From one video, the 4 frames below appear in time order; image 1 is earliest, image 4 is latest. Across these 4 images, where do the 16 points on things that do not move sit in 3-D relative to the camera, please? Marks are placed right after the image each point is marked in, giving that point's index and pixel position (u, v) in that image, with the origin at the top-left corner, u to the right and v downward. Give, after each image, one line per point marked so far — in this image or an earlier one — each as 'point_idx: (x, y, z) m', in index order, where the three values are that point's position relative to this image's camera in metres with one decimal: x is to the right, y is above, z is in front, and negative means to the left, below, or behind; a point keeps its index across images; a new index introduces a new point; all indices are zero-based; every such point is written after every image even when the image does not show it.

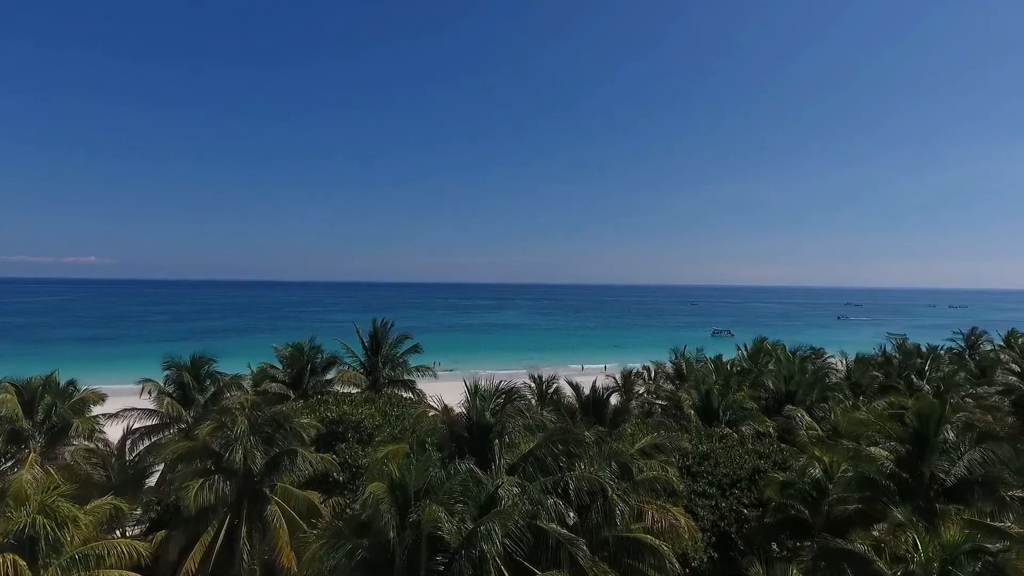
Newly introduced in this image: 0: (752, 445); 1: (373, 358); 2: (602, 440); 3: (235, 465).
0: (+7.1, -4.7, +13.6) m
1: (-5.3, -2.7, +17.5) m
2: (+1.8, -3.0, +9.1) m
3: (-5.6, -3.6, +9.2) m
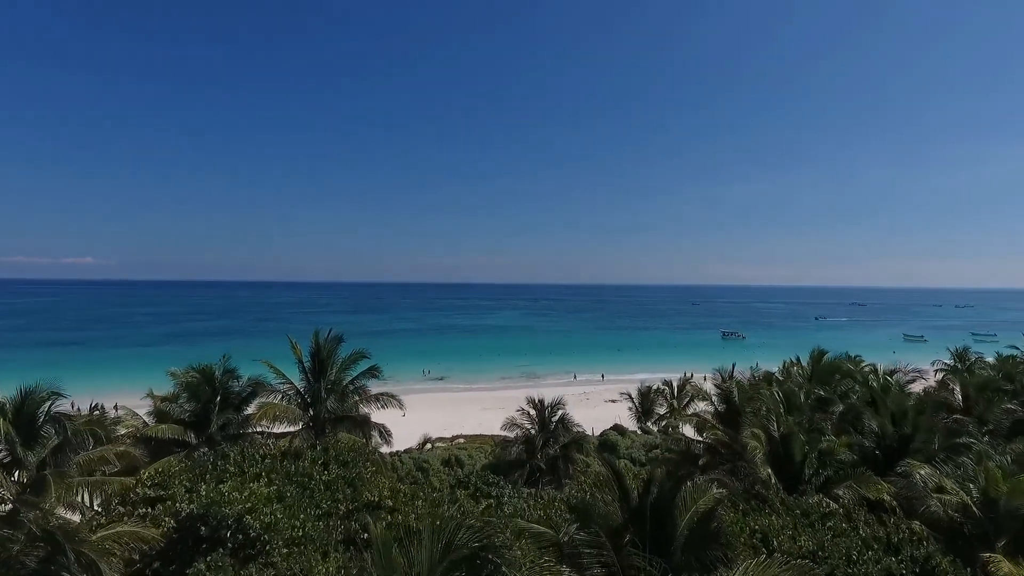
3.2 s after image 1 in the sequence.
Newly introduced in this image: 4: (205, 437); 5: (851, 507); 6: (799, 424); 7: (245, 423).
0: (+6.9, -4.7, +8.9) m
1: (-5.5, -2.7, +12.8) m
2: (+1.6, -3.0, +4.4) m
3: (-5.8, -3.6, +4.5) m
4: (-7.8, -3.8, +11.6) m
5: (+7.0, -4.5, +9.5) m
6: (+7.1, -3.4, +11.4) m
7: (-7.1, -3.6, +12.1) m
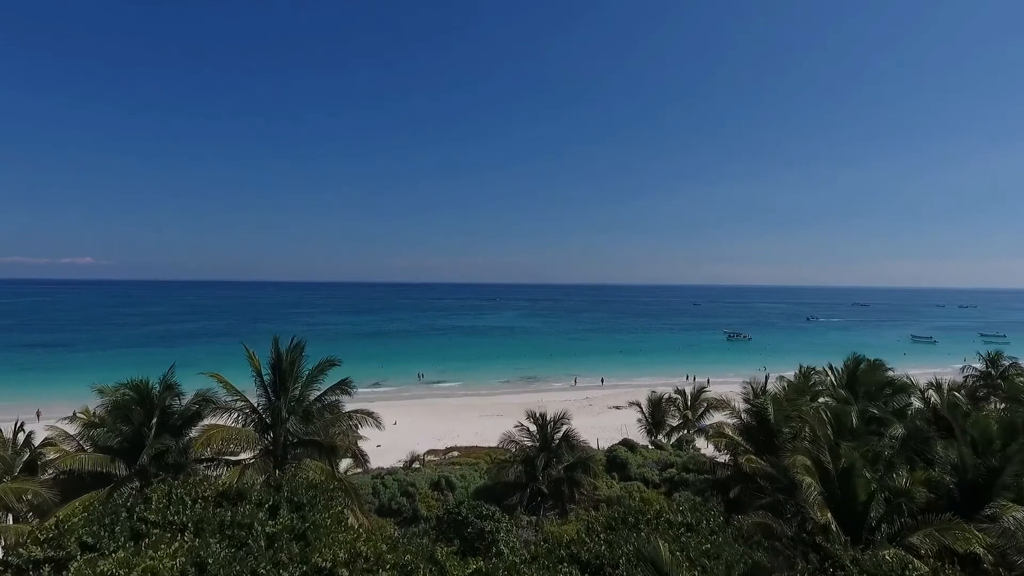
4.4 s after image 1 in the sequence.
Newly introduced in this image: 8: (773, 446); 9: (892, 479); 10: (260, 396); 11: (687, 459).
0: (+6.9, -4.7, +6.8) m
1: (-5.6, -2.7, +10.7) m
2: (+1.5, -3.0, +2.3) m
3: (-5.8, -3.6, +2.4) m
4: (-7.8, -3.8, +9.5) m
5: (+6.9, -4.5, +7.5) m
6: (+7.1, -3.4, +9.4) m
7: (-7.2, -3.6, +10.1) m
8: (+6.6, -3.9, +11.7) m
9: (+7.3, -3.7, +8.9) m
10: (-6.2, -2.7, +11.2) m
11: (+6.6, -6.5, +17.4) m
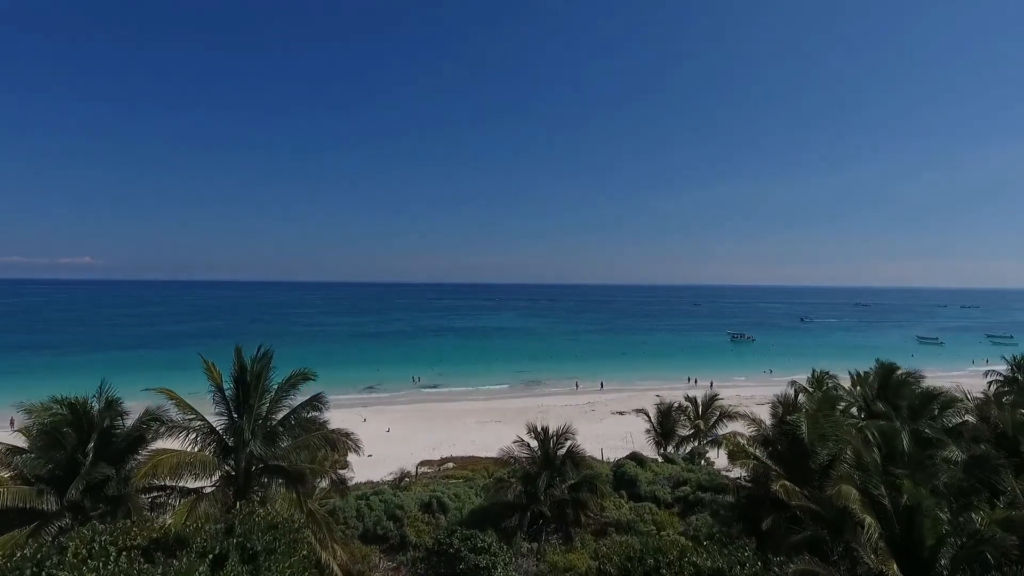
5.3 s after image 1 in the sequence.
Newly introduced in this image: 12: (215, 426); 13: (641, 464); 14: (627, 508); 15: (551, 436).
0: (+6.8, -4.7, +5.4) m
1: (-5.6, -2.8, +9.3) m
2: (+1.5, -3.1, +0.9) m
3: (-5.9, -3.6, +1.0) m
4: (-7.9, -3.8, +8.1) m
5: (+6.9, -4.6, +6.0) m
6: (+7.0, -3.4, +8.0) m
7: (-7.2, -3.6, +8.6) m
8: (+6.6, -3.9, +10.2) m
9: (+7.3, -3.7, +7.4) m
10: (-6.2, -2.7, +9.8) m
11: (+6.6, -6.5, +15.9) m
12: (-6.2, -2.9, +9.6) m
13: (+4.8, -6.6, +17.2) m
14: (+3.6, -6.8, +14.2) m
15: (+1.2, -4.7, +14.5) m
